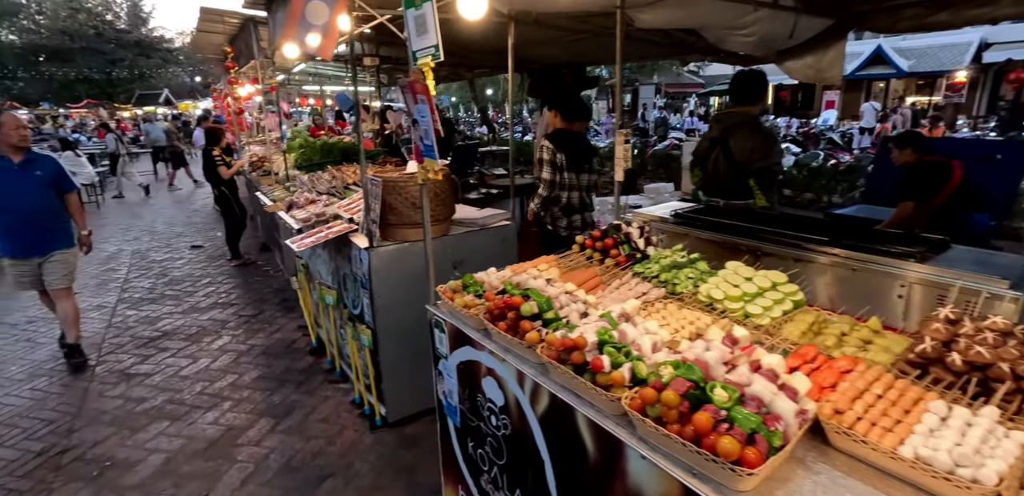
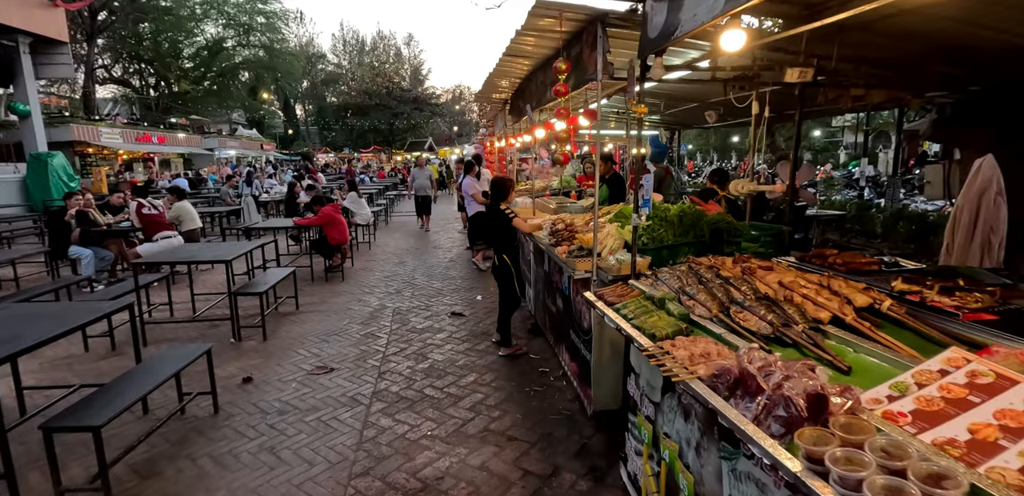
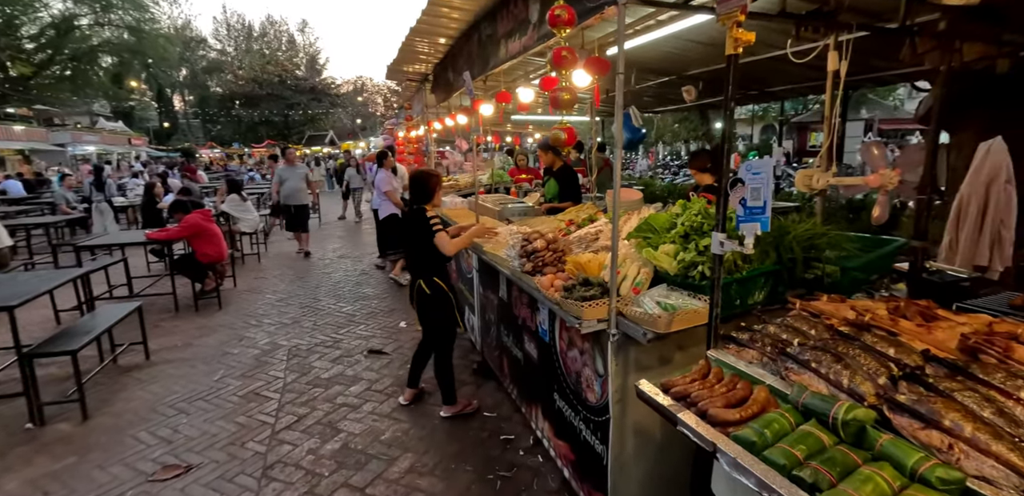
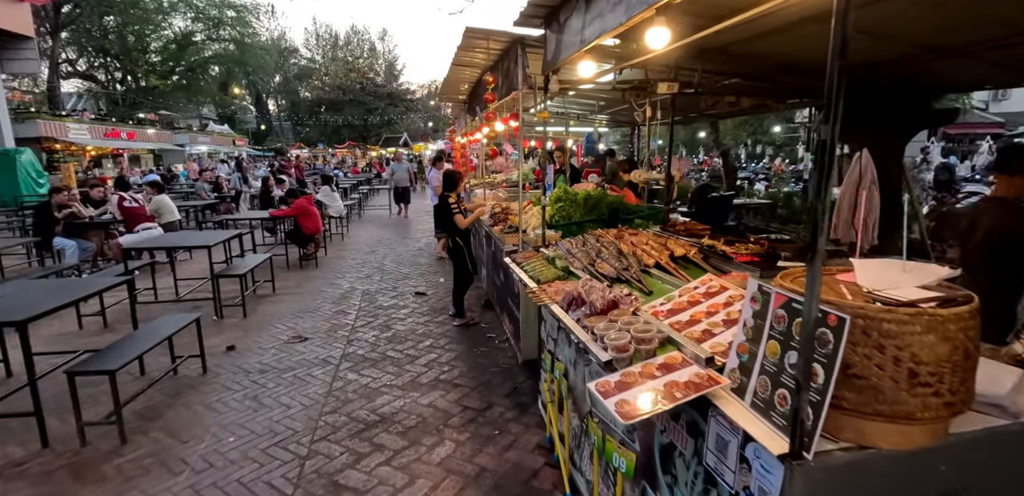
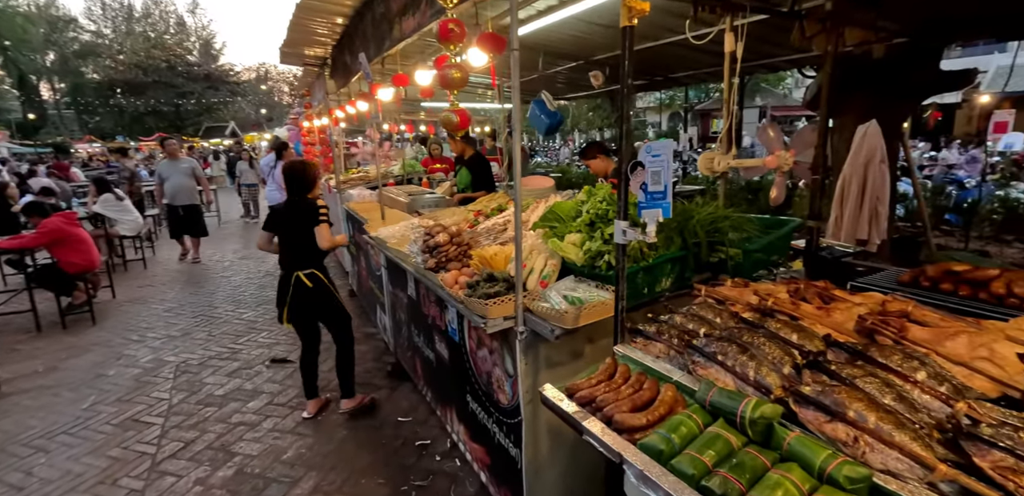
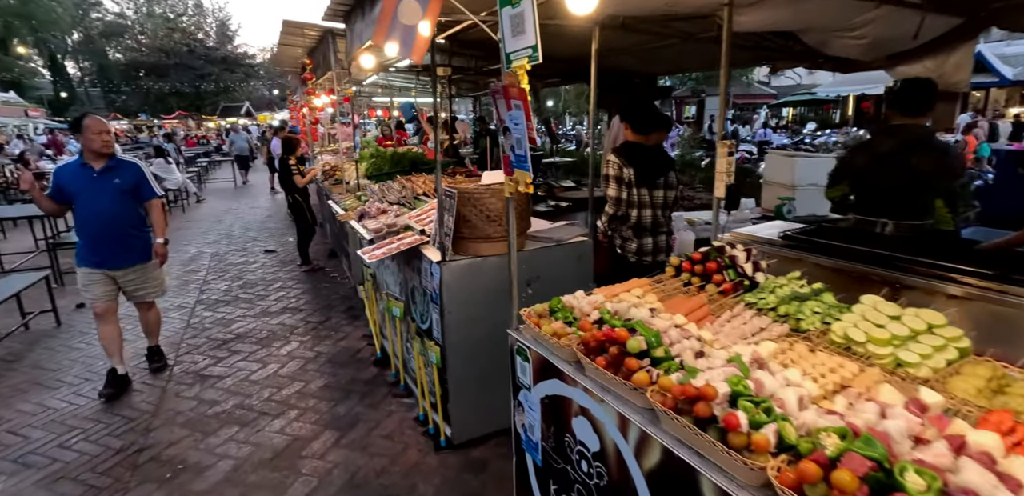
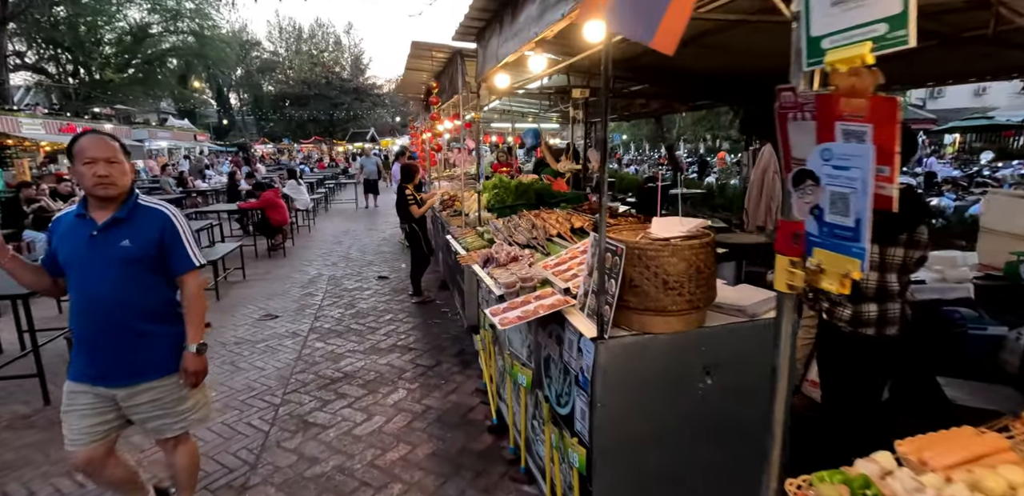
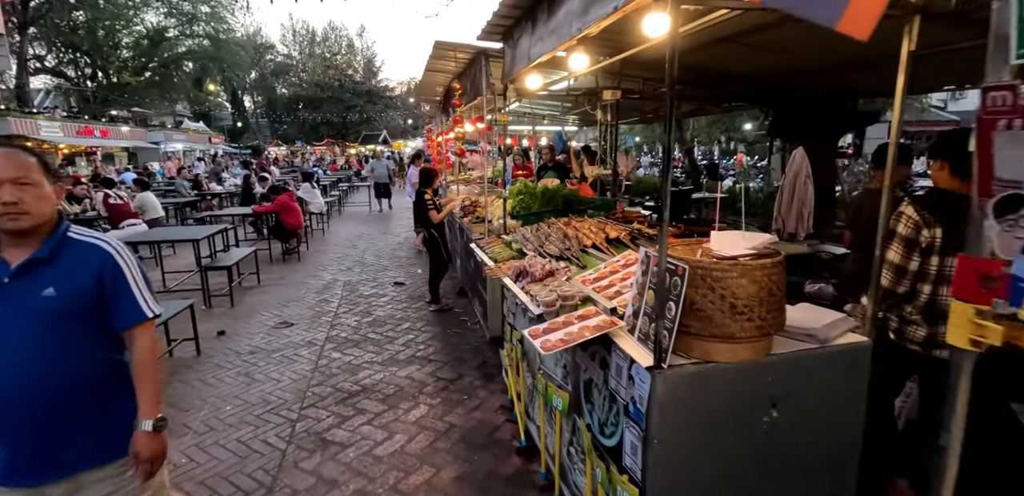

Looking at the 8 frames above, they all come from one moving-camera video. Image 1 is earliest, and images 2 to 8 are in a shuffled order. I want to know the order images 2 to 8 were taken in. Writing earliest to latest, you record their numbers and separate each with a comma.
6, 7, 8, 4, 2, 3, 5
